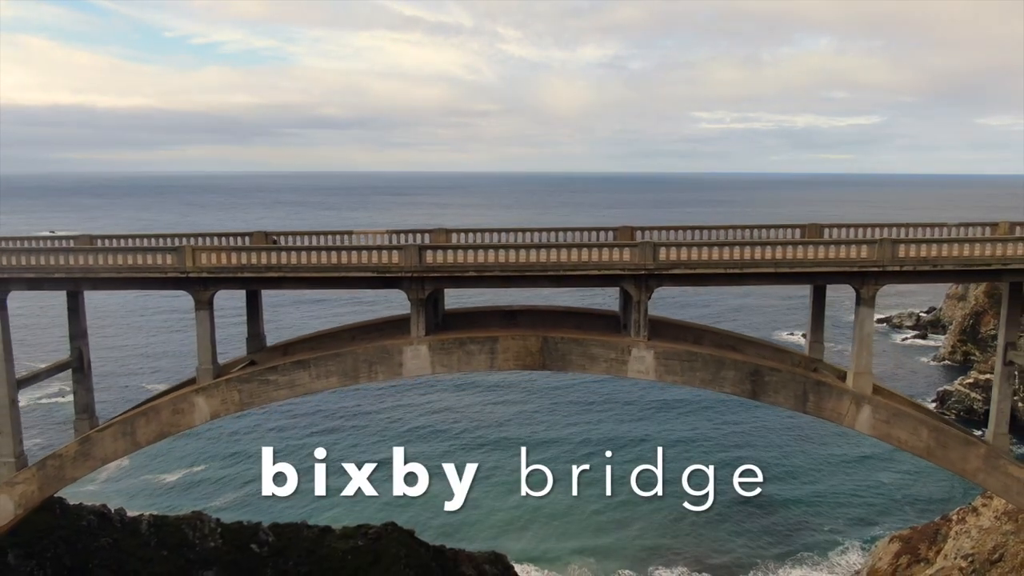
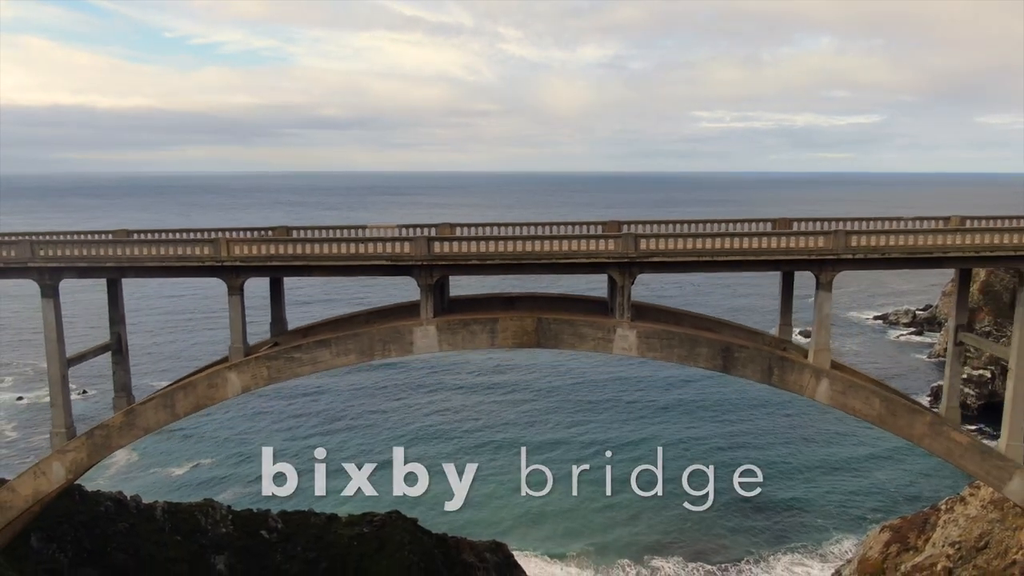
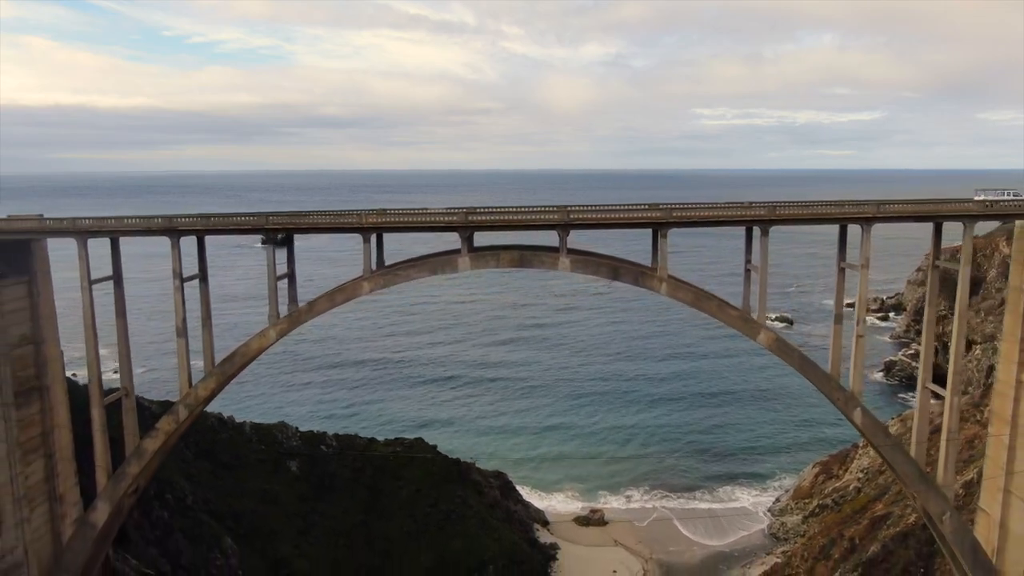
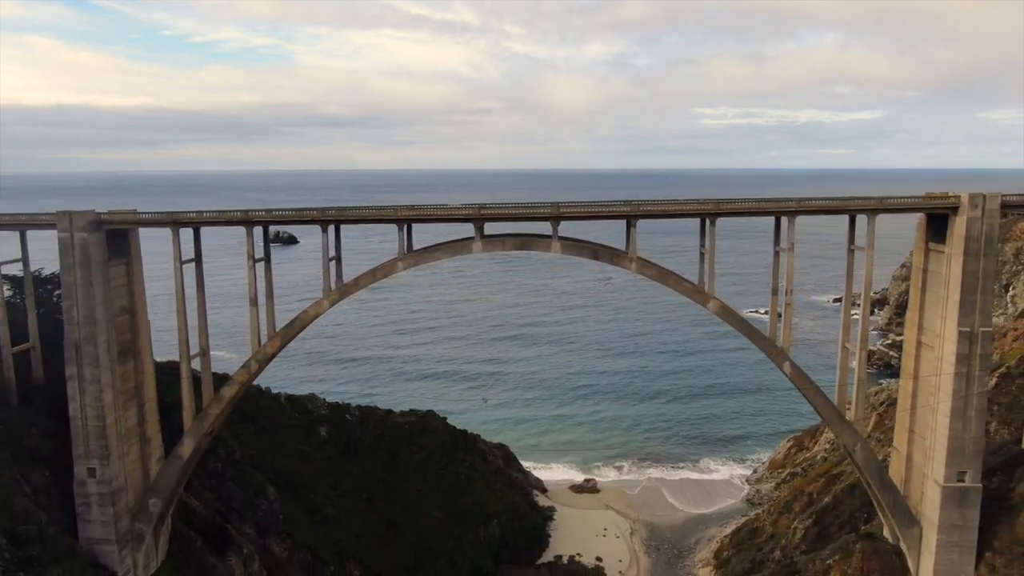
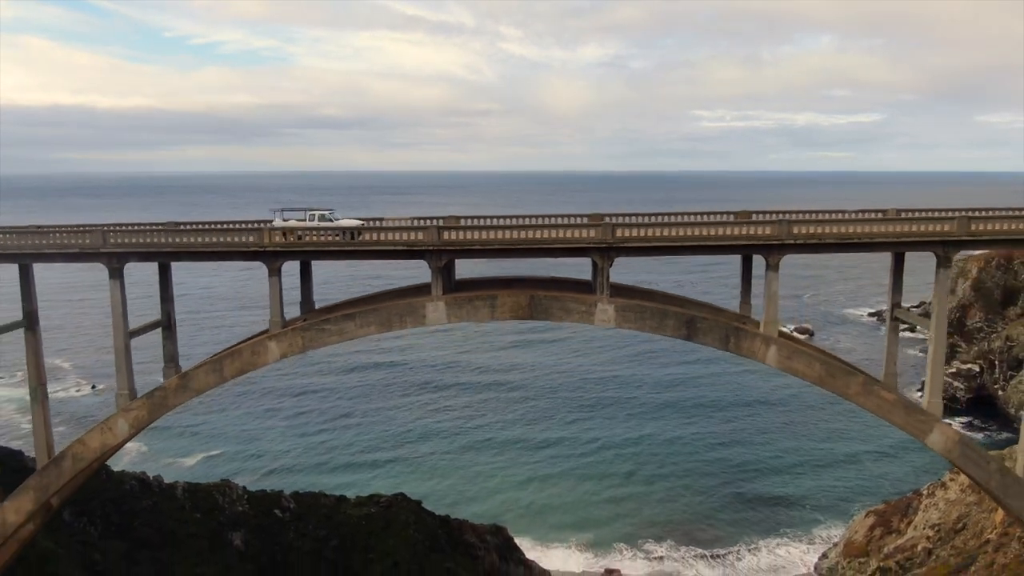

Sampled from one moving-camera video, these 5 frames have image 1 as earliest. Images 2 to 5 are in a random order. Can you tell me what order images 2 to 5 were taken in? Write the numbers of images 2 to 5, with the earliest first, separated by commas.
2, 5, 3, 4
